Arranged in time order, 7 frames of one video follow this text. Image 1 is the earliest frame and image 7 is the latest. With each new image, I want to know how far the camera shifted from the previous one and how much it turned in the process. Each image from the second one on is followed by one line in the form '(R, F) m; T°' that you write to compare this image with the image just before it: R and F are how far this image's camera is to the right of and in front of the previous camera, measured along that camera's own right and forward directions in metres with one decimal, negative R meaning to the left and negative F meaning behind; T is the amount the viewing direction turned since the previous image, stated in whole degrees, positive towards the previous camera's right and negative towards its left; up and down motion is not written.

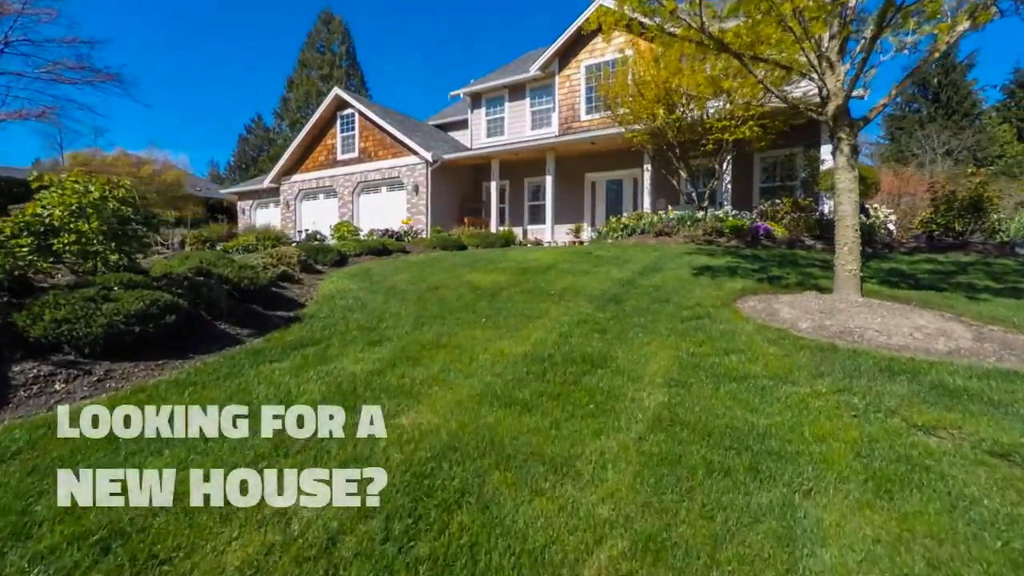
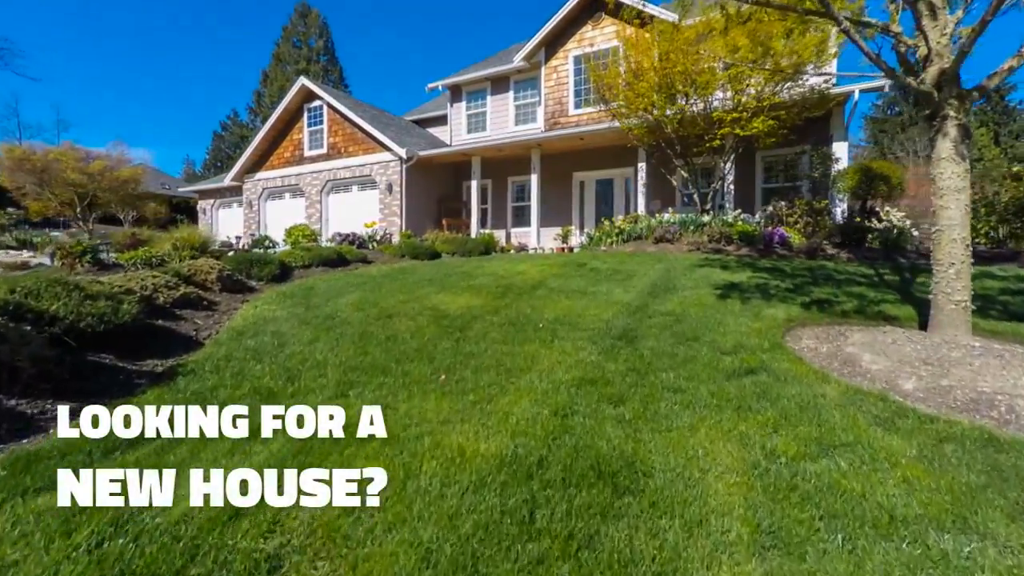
(+0.1, +1.9) m; +2°
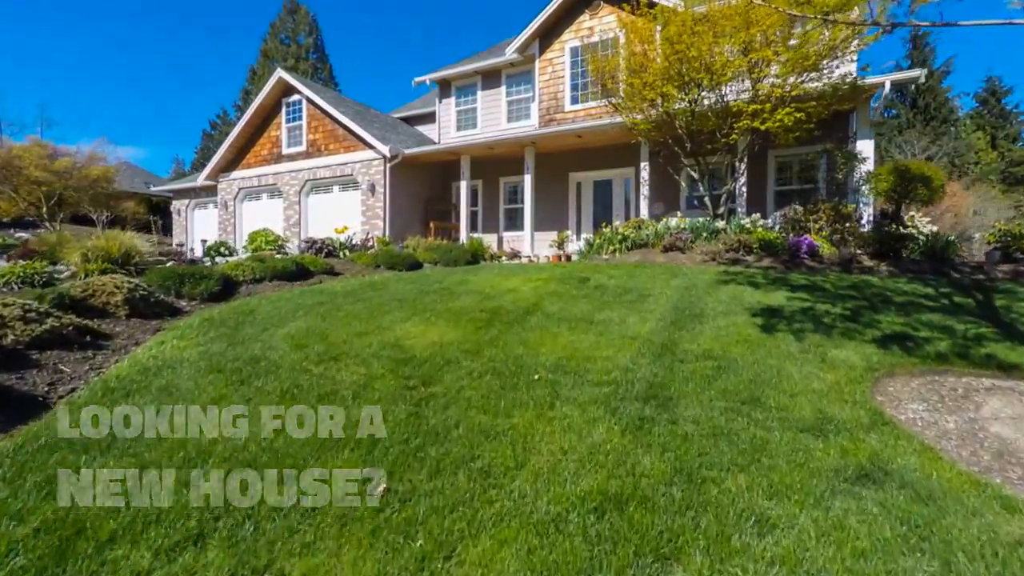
(+0.1, +1.6) m; +1°
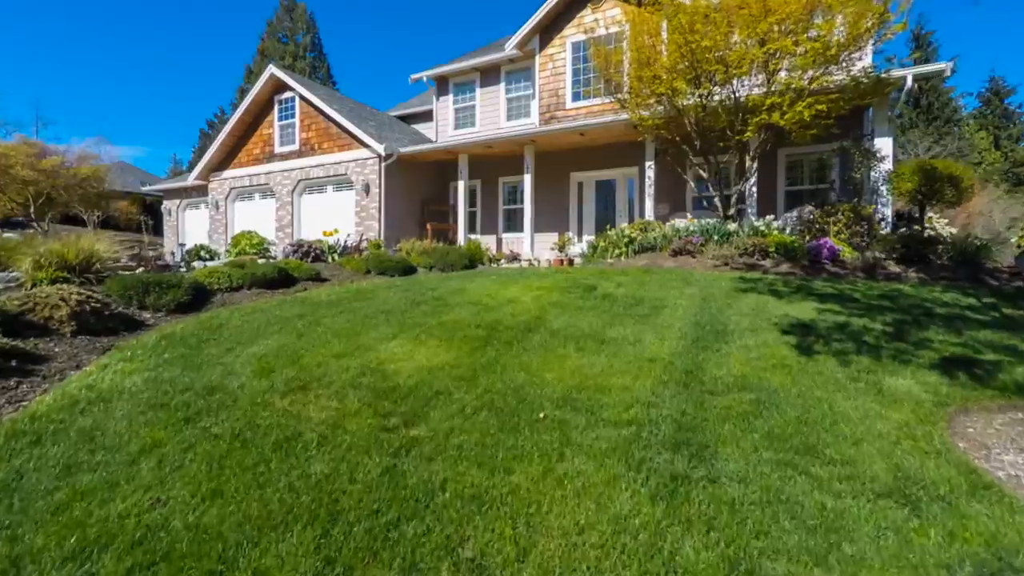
(0.0, +0.7) m; 0°
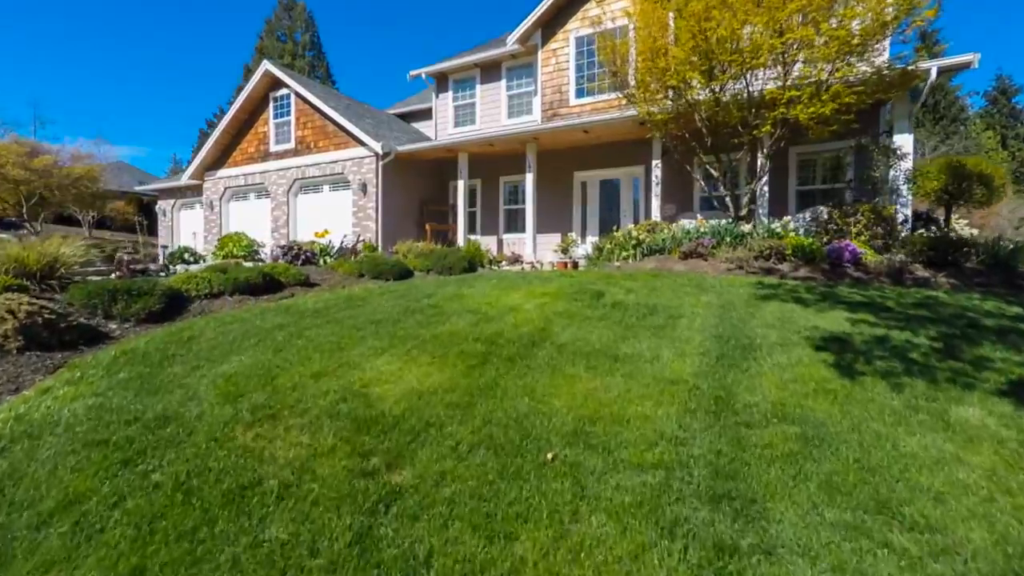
(0.0, +0.6) m; 0°
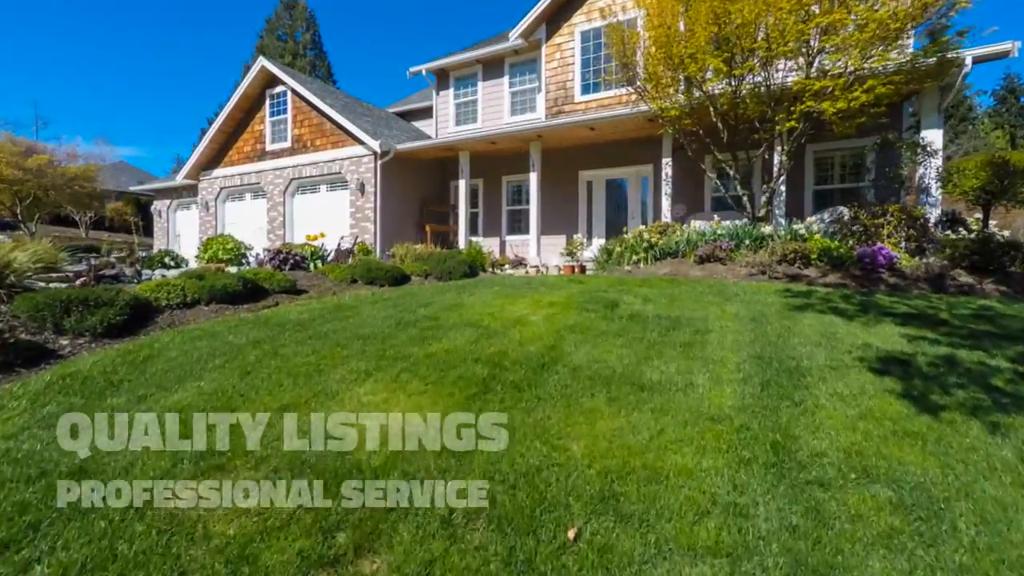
(0.0, +0.7) m; 0°
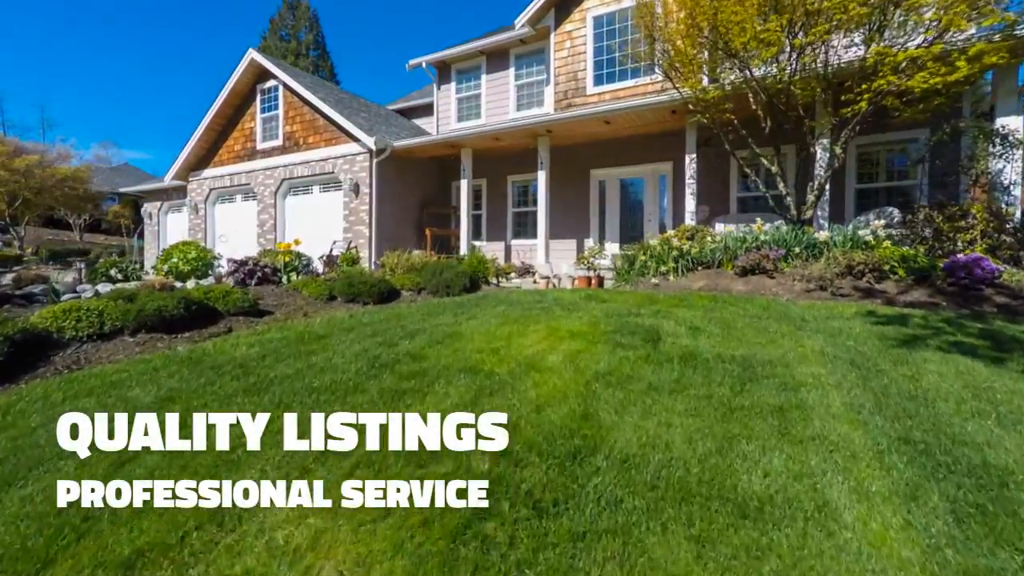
(-0.1, +1.6) m; -1°
